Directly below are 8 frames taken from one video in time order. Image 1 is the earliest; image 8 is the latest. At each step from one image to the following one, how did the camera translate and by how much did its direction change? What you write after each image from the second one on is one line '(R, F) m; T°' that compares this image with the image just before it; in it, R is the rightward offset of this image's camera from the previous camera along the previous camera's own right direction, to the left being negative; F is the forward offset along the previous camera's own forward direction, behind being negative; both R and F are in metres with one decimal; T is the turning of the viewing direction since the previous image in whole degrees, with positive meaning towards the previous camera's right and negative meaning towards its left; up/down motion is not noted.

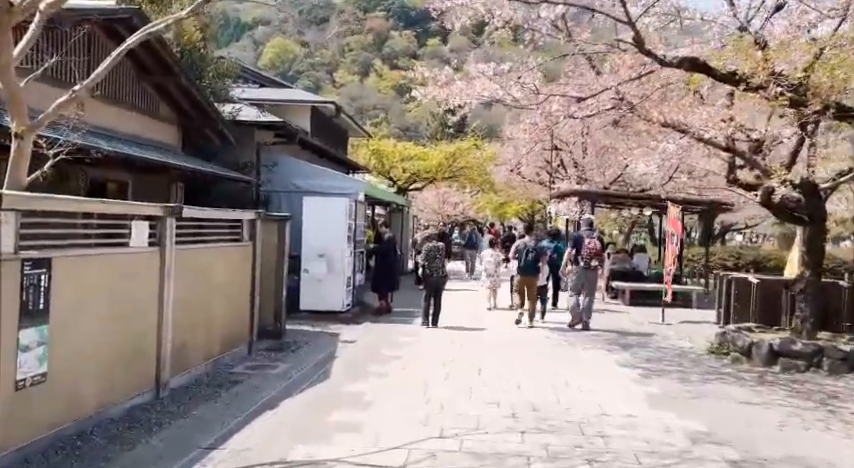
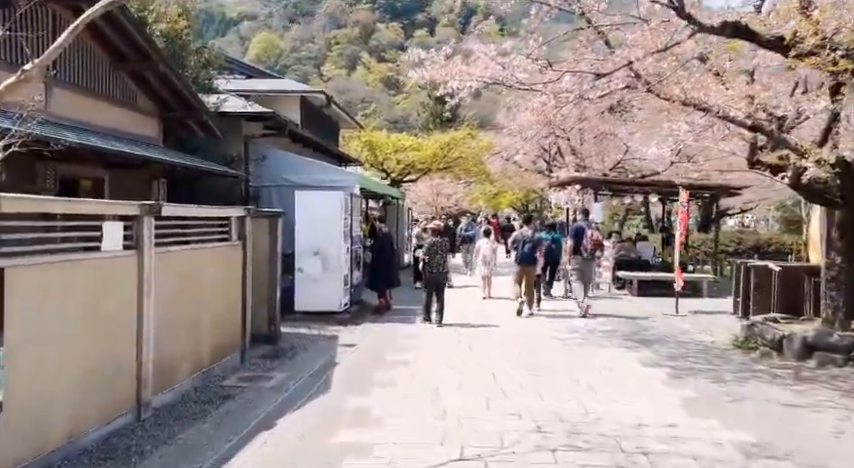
(-0.2, +1.0) m; +1°
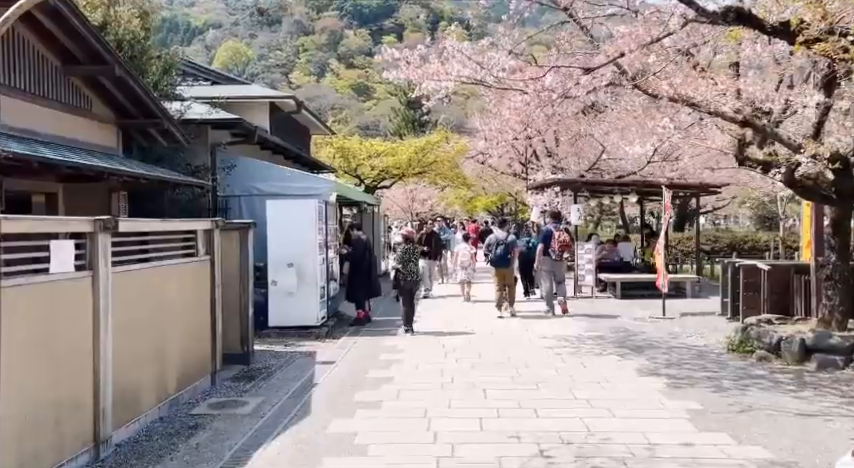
(-0.1, +0.6) m; +2°
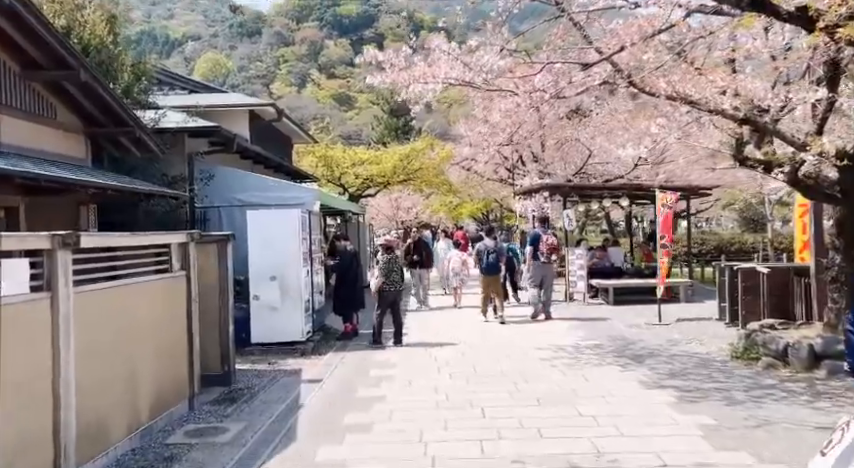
(-0.1, +0.6) m; +1°
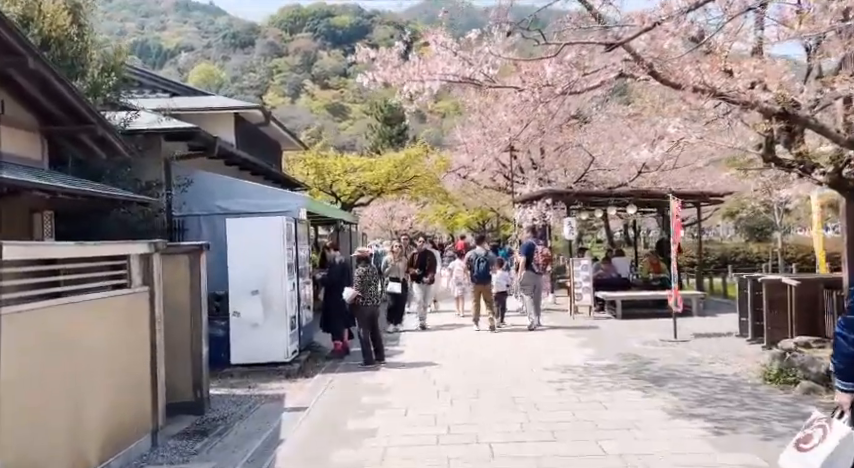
(0.0, +1.2) m; 0°
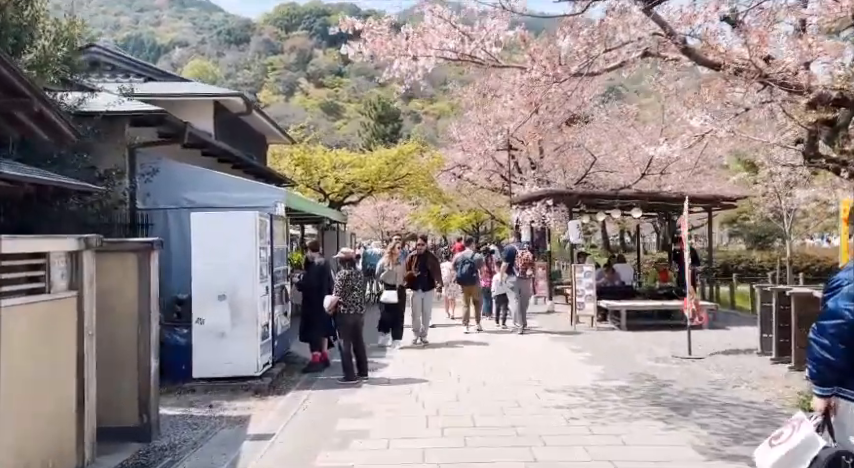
(0.0, +1.4) m; 0°
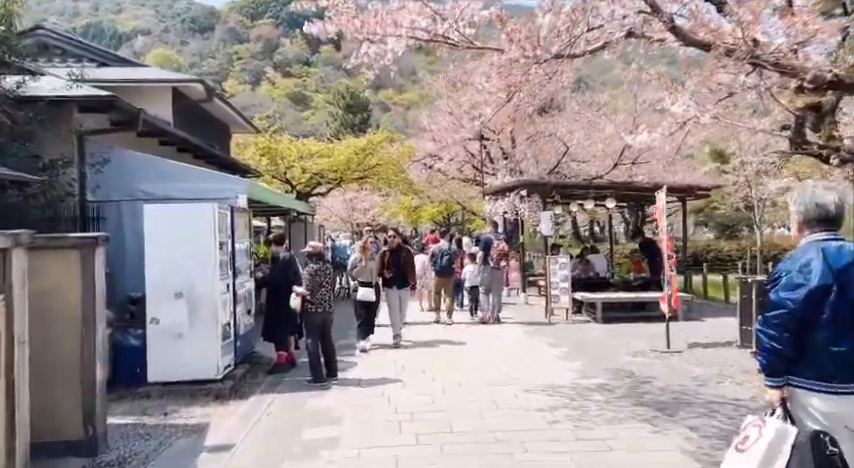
(0.0, +0.6) m; +2°
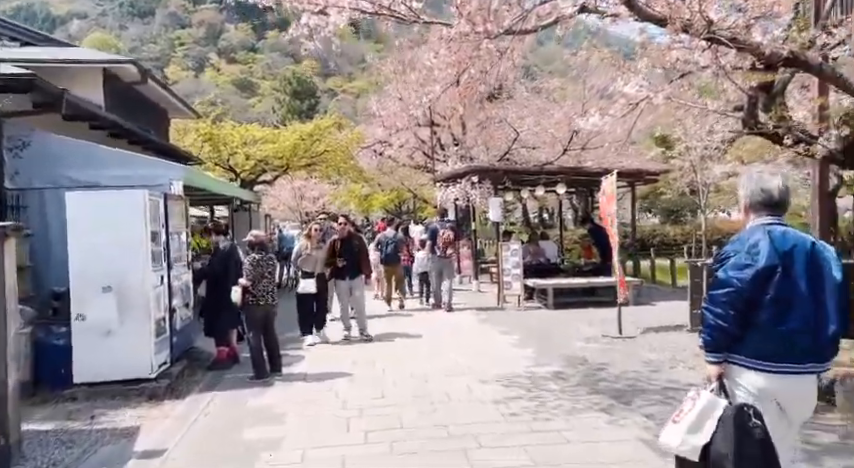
(0.0, +0.5) m; +3°
